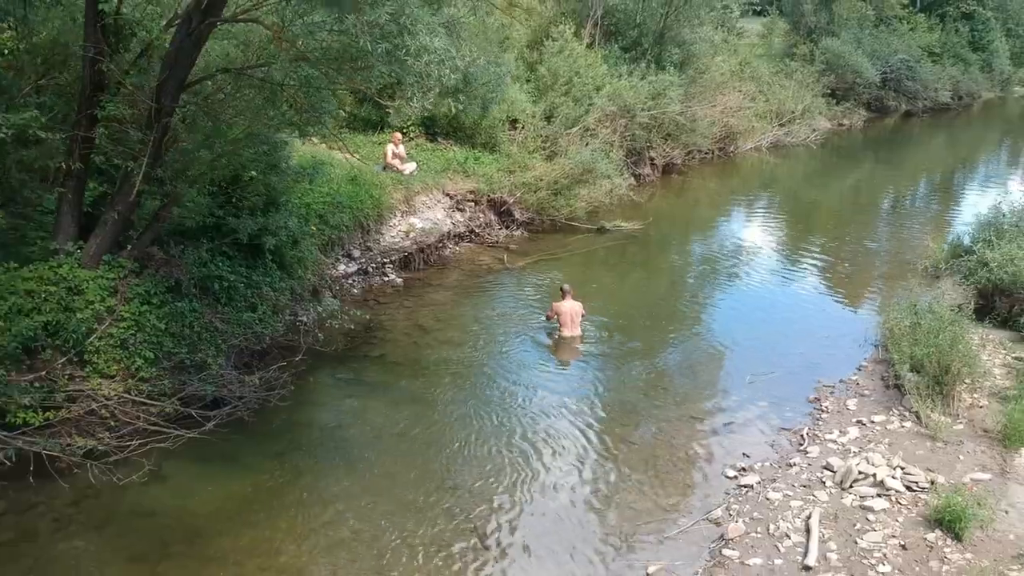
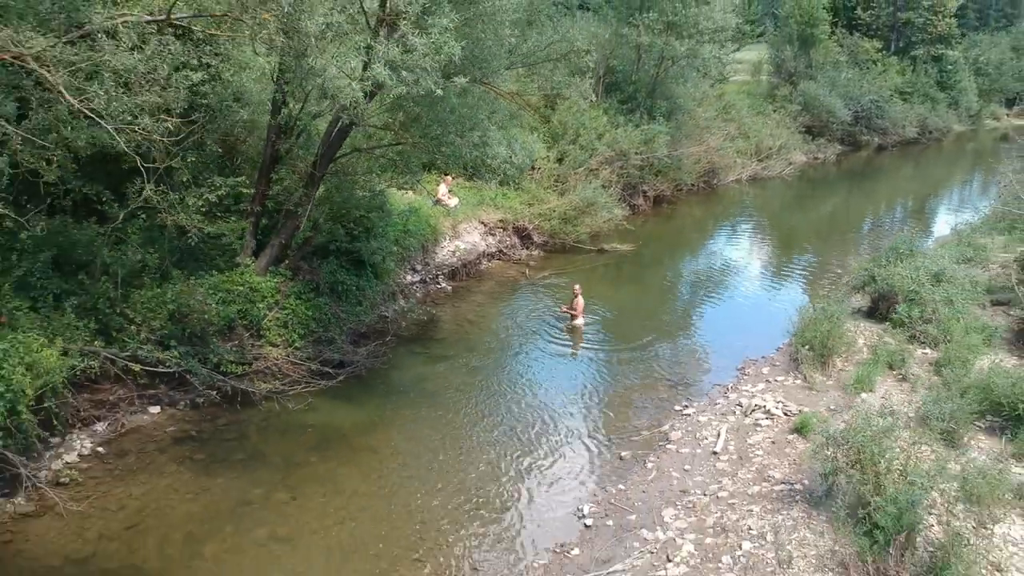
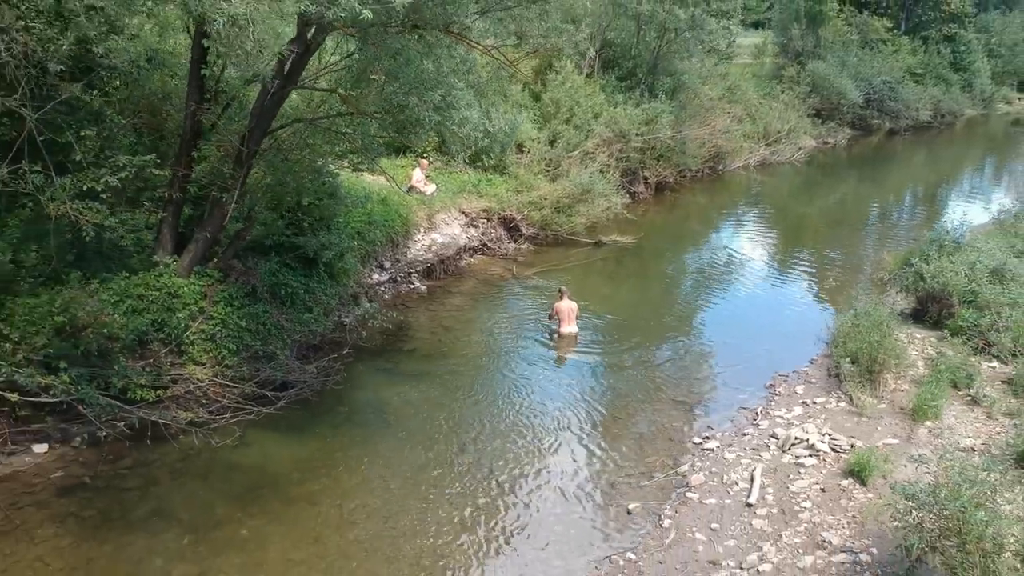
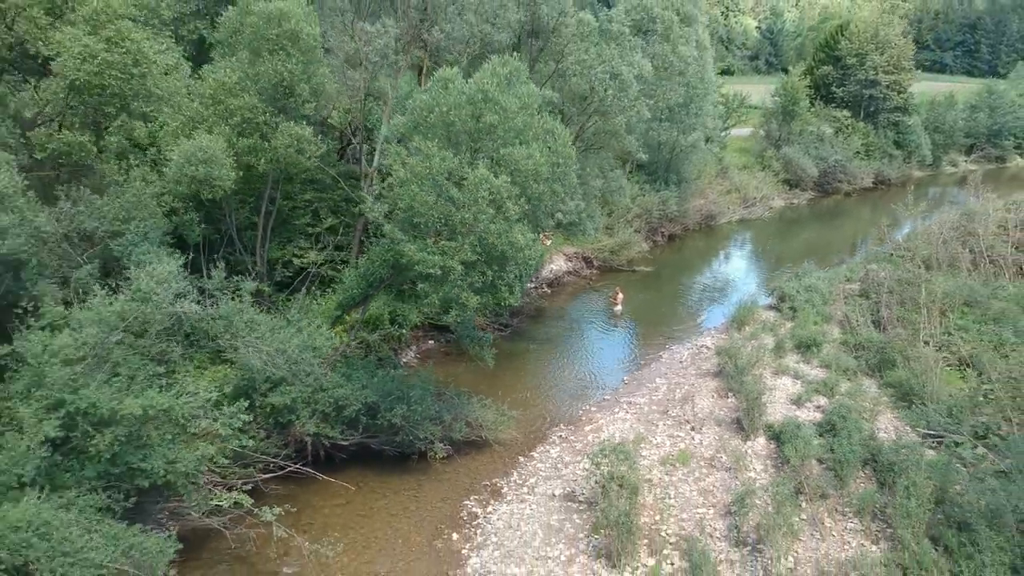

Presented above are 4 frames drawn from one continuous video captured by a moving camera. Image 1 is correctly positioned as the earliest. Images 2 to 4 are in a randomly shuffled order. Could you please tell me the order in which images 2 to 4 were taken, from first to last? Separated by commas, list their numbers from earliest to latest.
3, 2, 4
